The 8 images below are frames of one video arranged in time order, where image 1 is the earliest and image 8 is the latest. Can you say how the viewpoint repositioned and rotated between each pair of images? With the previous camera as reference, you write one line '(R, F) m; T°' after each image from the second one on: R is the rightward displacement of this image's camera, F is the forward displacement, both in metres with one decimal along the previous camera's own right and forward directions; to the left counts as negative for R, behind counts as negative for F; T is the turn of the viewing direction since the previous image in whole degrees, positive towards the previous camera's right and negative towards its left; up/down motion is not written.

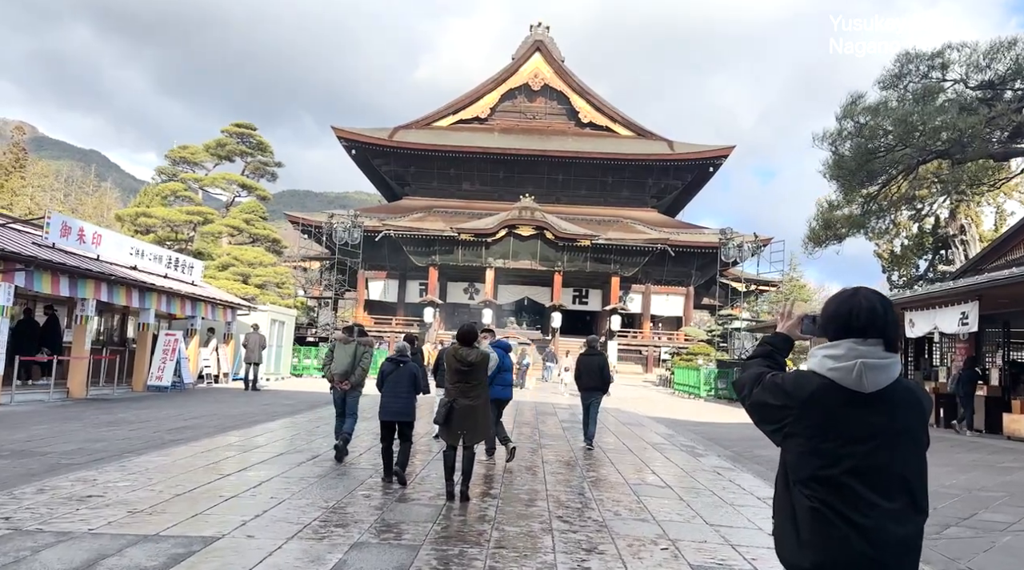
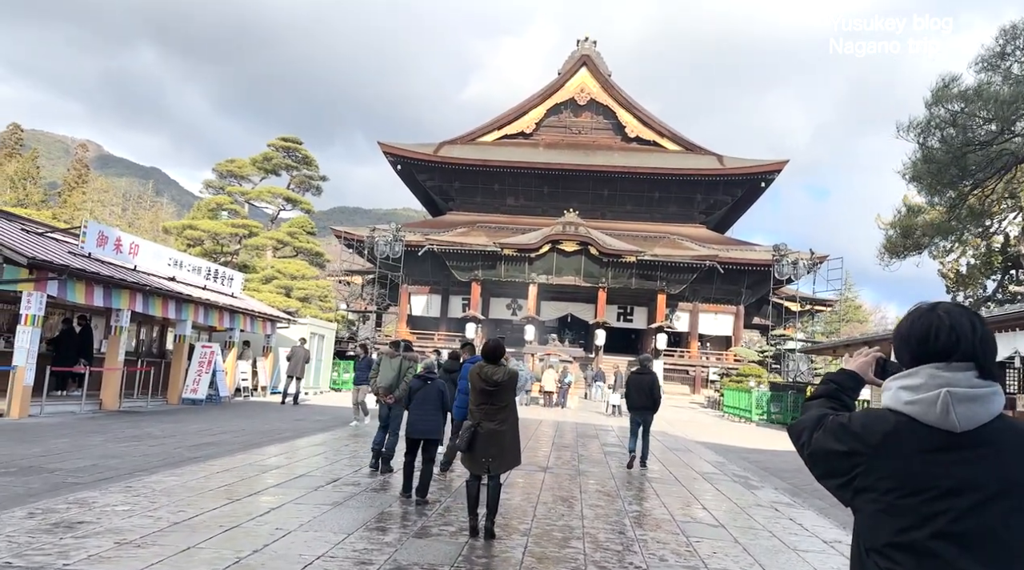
(+0.1, +0.6) m; -3°
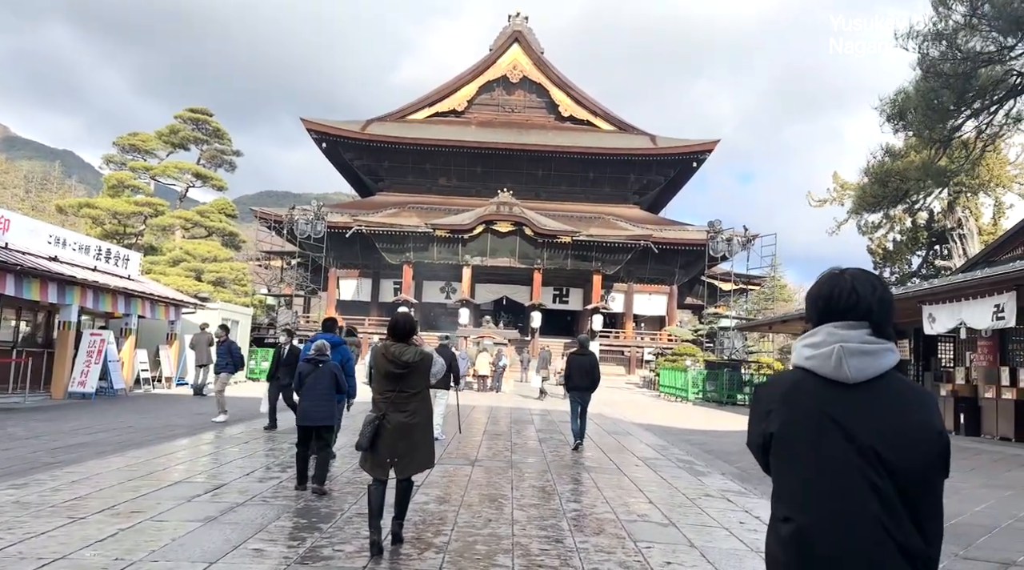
(+0.2, +1.1) m; +5°
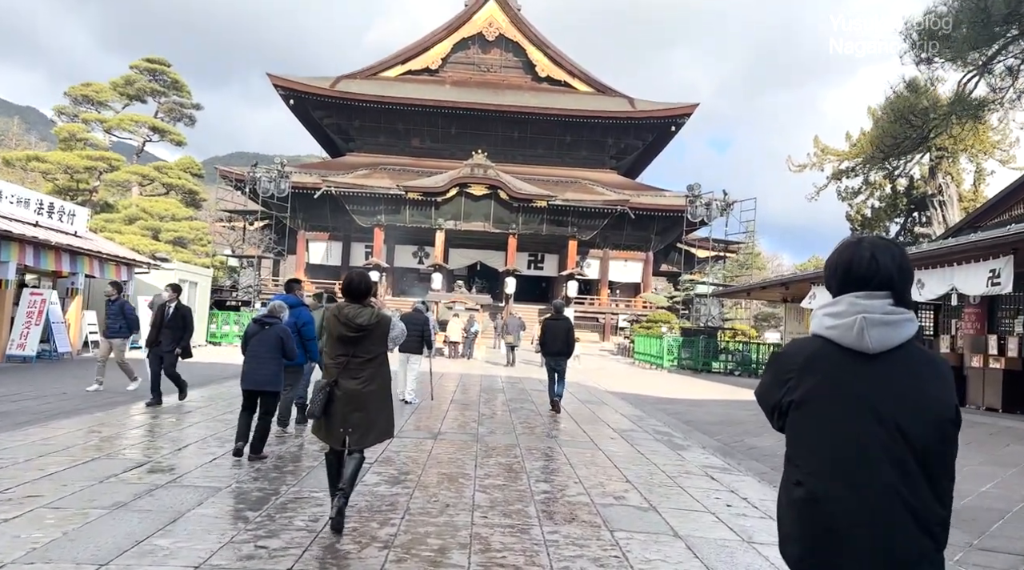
(+0.1, +0.8) m; +2°
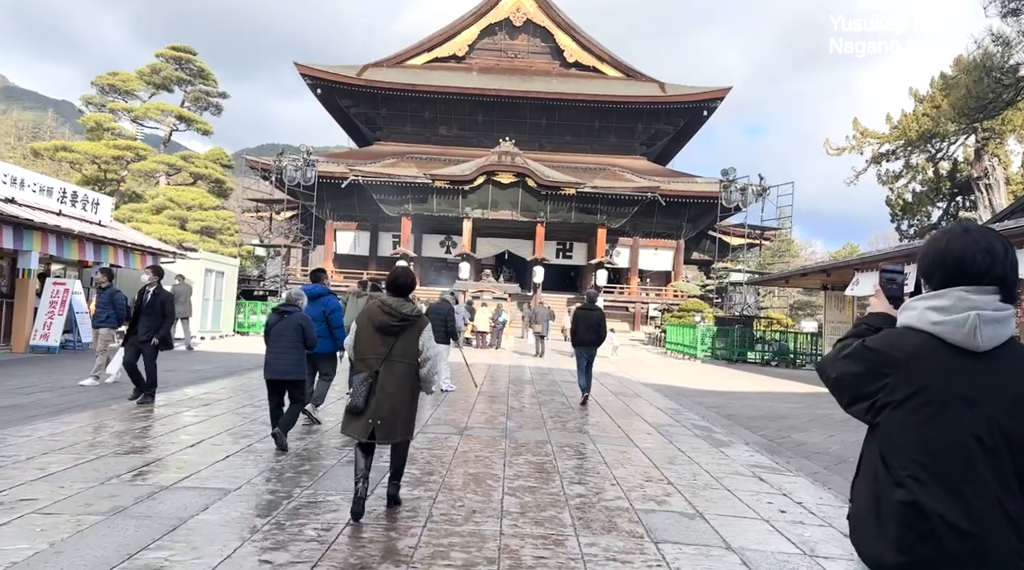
(0.0, +0.5) m; -2°
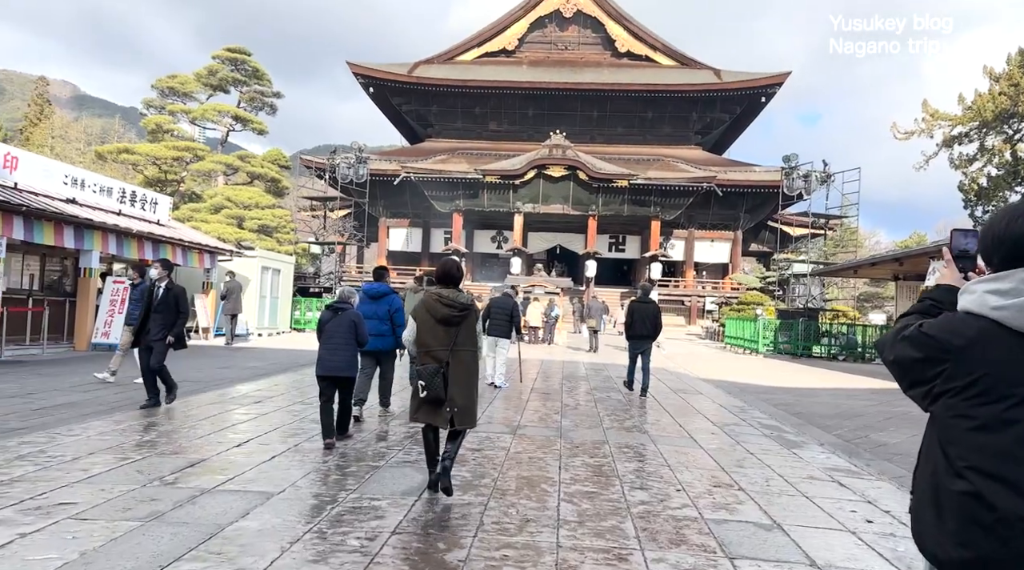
(0.0, +0.3) m; -4°
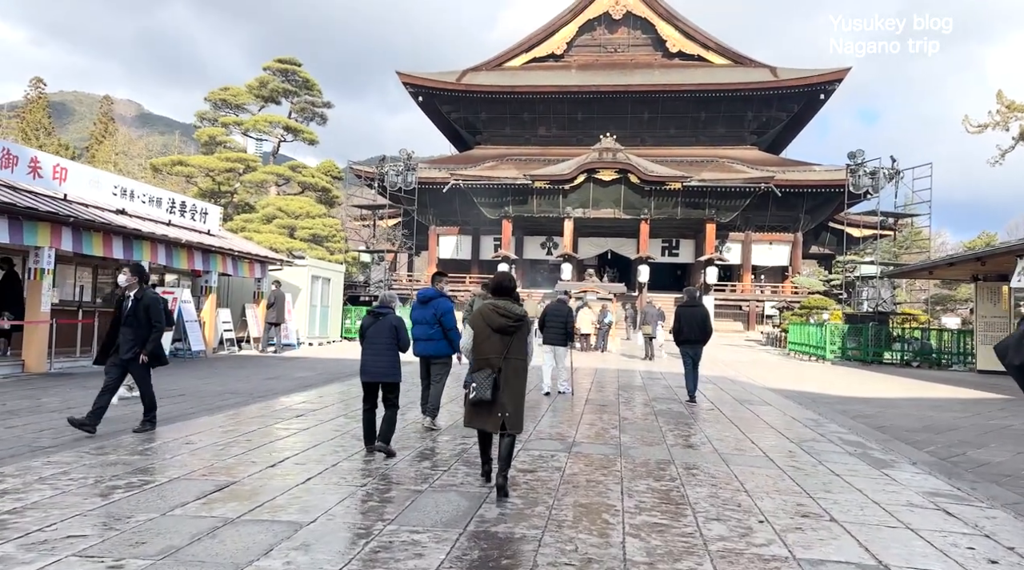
(0.0, +0.5) m; -4°
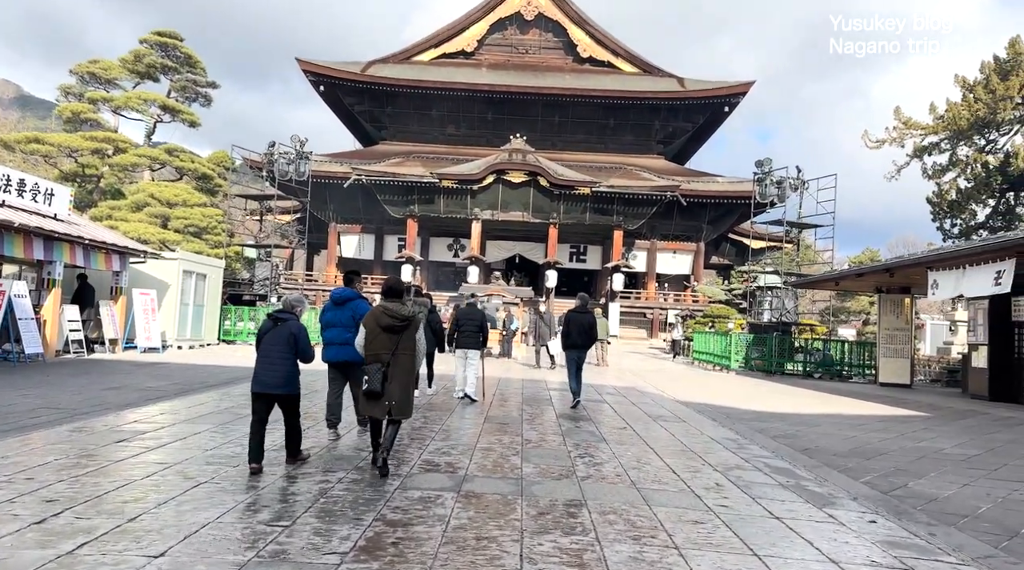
(+0.2, +1.3) m; +7°
